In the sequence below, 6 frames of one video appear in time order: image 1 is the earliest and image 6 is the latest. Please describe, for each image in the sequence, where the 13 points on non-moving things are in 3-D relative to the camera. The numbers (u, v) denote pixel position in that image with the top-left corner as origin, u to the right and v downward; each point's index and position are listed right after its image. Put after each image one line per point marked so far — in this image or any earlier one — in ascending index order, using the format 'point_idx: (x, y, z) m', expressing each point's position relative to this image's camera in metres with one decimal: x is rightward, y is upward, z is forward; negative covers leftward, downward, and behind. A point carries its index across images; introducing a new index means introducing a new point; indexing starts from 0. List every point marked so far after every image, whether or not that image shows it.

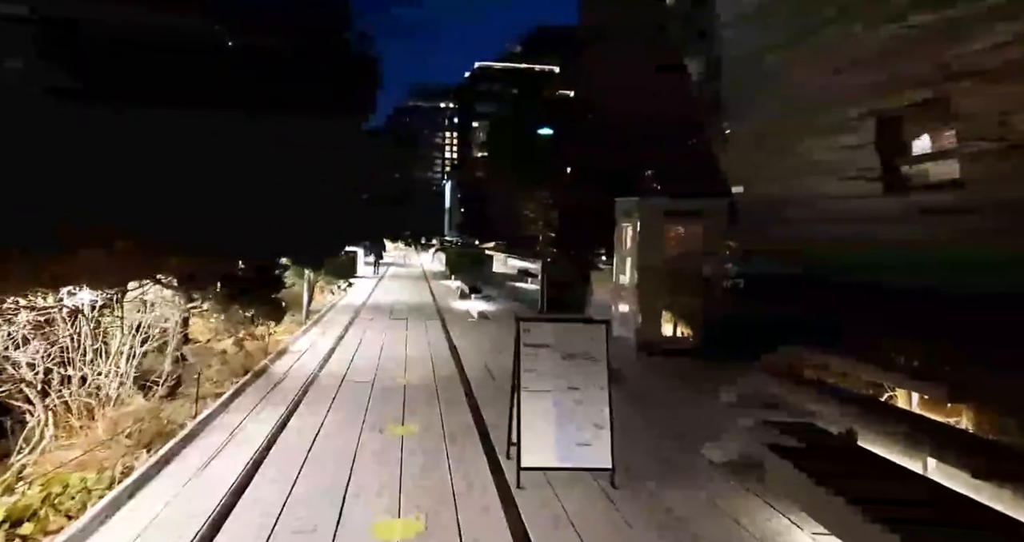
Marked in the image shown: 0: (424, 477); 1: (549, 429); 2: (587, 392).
0: (-0.4, -1.0, +3.2) m
1: (+0.1, -0.6, +2.7) m
2: (+0.3, -0.5, +2.9) m
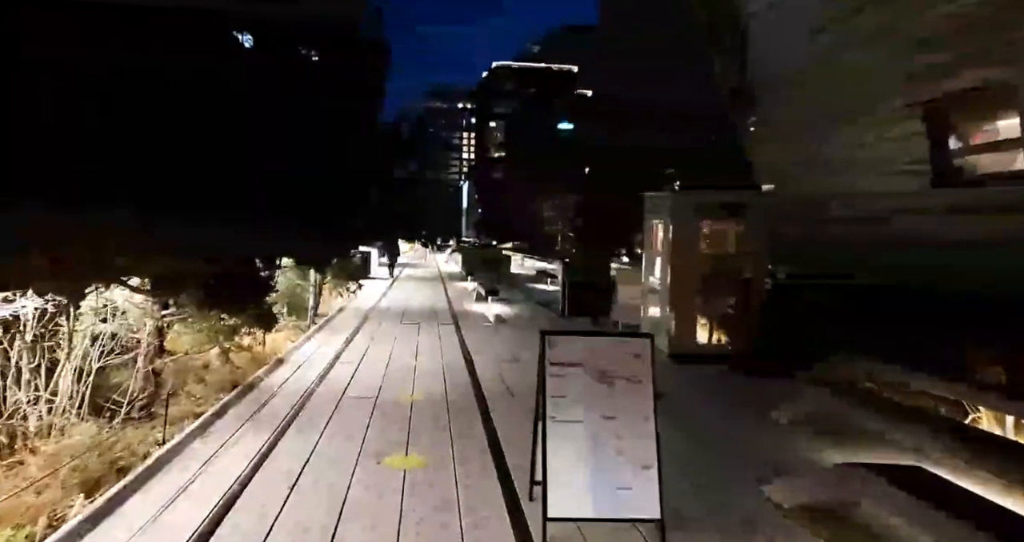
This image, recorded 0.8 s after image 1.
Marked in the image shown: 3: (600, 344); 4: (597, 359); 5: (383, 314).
0: (-0.3, -1.0, +2.7) m
1: (+0.2, -0.6, +2.2) m
2: (+0.4, -0.5, +2.4) m
3: (+0.3, -0.2, +2.3) m
4: (+0.3, -0.3, +2.4) m
5: (-1.7, -0.6, +9.0) m
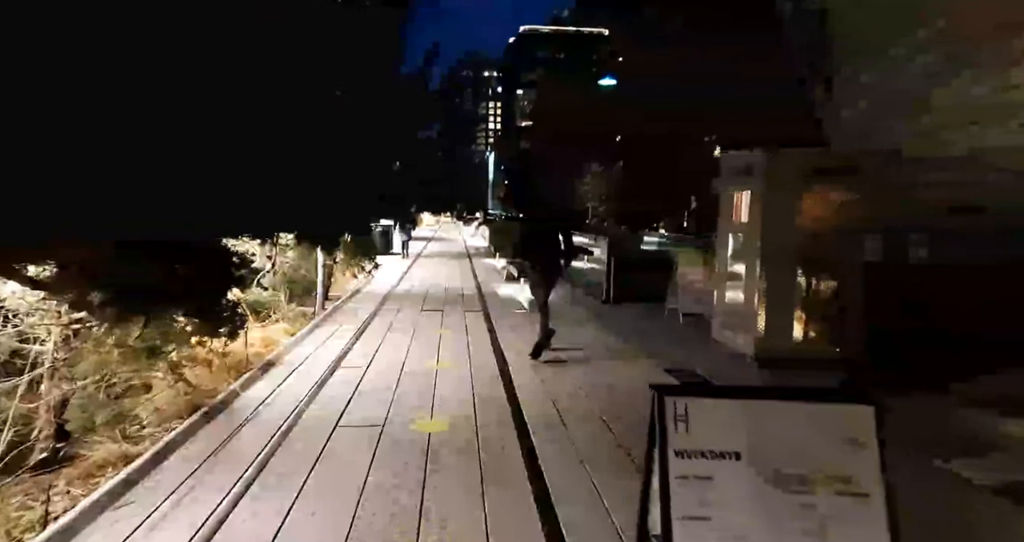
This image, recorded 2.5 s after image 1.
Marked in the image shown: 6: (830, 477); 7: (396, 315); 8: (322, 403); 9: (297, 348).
0: (-0.1, -1.0, +1.7) m
1: (+0.4, -0.6, +1.2) m
2: (+0.6, -0.5, +1.4) m
3: (+0.5, -0.2, +1.3) m
4: (+0.5, -0.3, +1.4) m
5: (-1.3, -0.3, +8.1) m
6: (+0.6, -0.4, +1.4) m
7: (-1.2, -0.5, +7.0) m
8: (-1.1, -0.8, +4.0) m
9: (-1.7, -0.6, +5.2) m
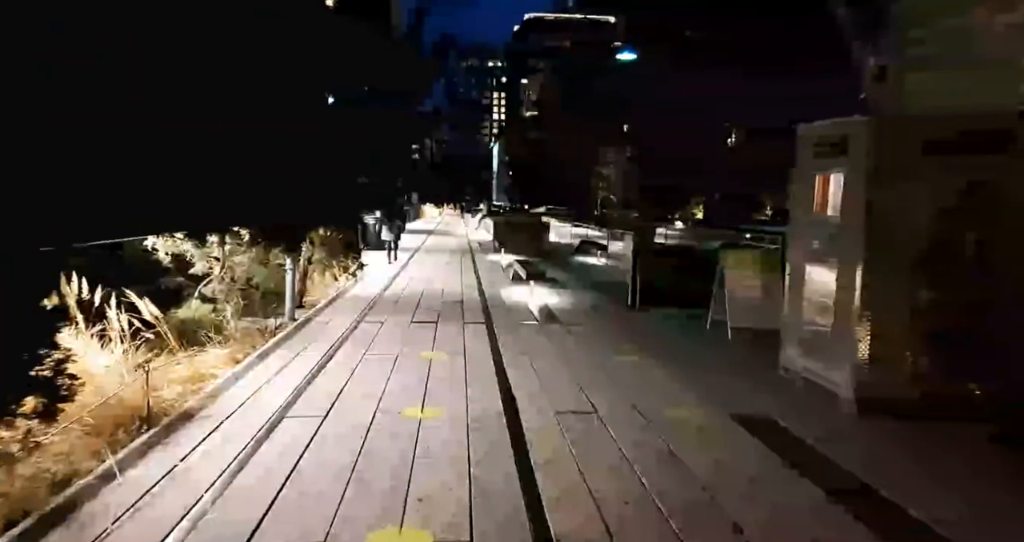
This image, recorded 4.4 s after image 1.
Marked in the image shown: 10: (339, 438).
0: (-0.1, -1.0, +0.6) m
1: (+0.4, -0.7, +0.1) m
2: (+0.6, -0.6, +0.3) m
3: (+0.5, -0.3, +0.2) m
4: (+0.5, -0.4, +0.3) m
5: (-1.2, -0.3, +7.0) m
6: (+0.6, -0.5, +0.3) m
7: (-1.2, -0.5, +5.9) m
8: (-1.1, -0.8, +2.9) m
9: (-1.6, -0.6, +4.2) m
10: (-0.9, -0.8, +3.4) m
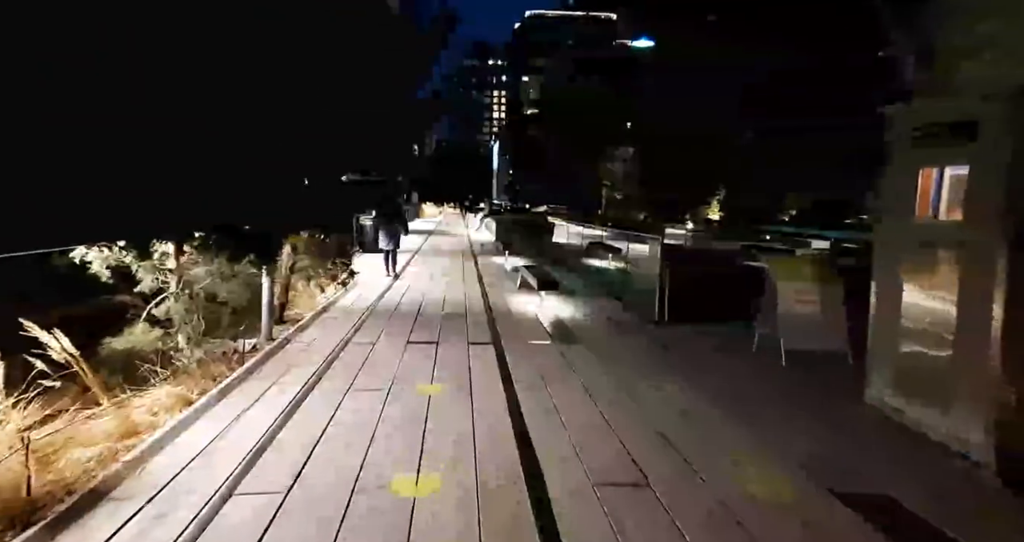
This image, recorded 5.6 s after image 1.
0: (0.0, -1.1, -0.1) m
1: (+0.5, -0.8, -0.6) m
2: (+0.7, -0.7, -0.5) m
3: (+0.6, -0.4, -0.6) m
4: (+0.6, -0.5, -0.4) m
5: (-1.2, -0.4, +6.3) m
6: (+0.7, -0.6, -0.5) m
7: (-1.1, -0.6, +5.2) m
8: (-1.0, -0.9, +2.2) m
9: (-1.5, -0.7, +3.4) m
10: (-0.8, -0.9, +2.7) m
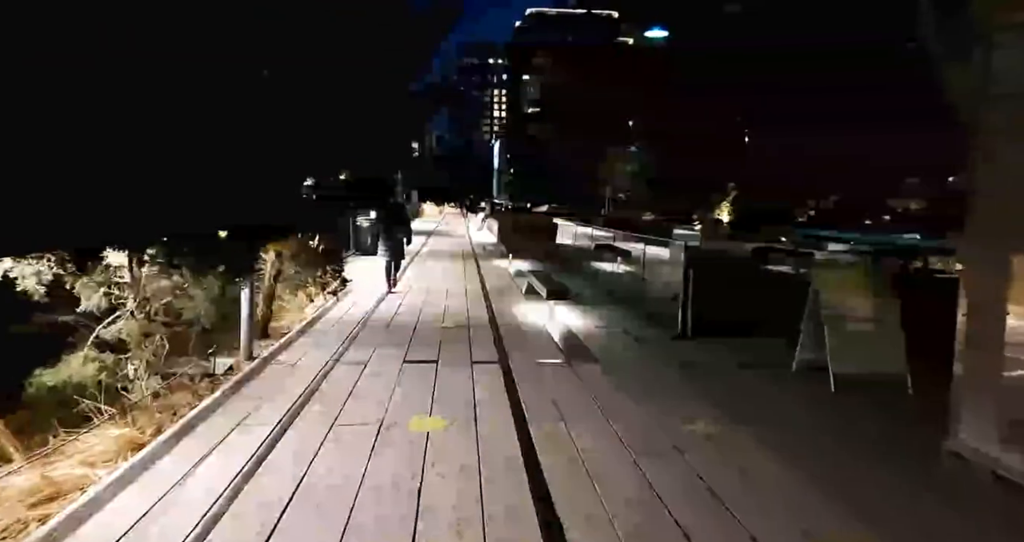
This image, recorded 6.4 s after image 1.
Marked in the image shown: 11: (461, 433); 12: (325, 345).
0: (0.0, -1.2, -0.6) m
1: (+0.5, -0.9, -1.1) m
2: (+0.7, -0.8, -1.0) m
3: (+0.6, -0.5, -1.1) m
4: (+0.6, -0.5, -0.9) m
5: (-1.1, -0.5, +5.8) m
6: (+0.7, -0.6, -1.0) m
7: (-1.0, -0.7, +4.7) m
8: (-0.9, -1.0, +1.7) m
9: (-1.5, -0.8, +2.9) m
10: (-0.7, -1.0, +2.1) m
11: (-0.3, -0.8, +3.4) m
12: (-1.4, -0.5, +5.1) m
